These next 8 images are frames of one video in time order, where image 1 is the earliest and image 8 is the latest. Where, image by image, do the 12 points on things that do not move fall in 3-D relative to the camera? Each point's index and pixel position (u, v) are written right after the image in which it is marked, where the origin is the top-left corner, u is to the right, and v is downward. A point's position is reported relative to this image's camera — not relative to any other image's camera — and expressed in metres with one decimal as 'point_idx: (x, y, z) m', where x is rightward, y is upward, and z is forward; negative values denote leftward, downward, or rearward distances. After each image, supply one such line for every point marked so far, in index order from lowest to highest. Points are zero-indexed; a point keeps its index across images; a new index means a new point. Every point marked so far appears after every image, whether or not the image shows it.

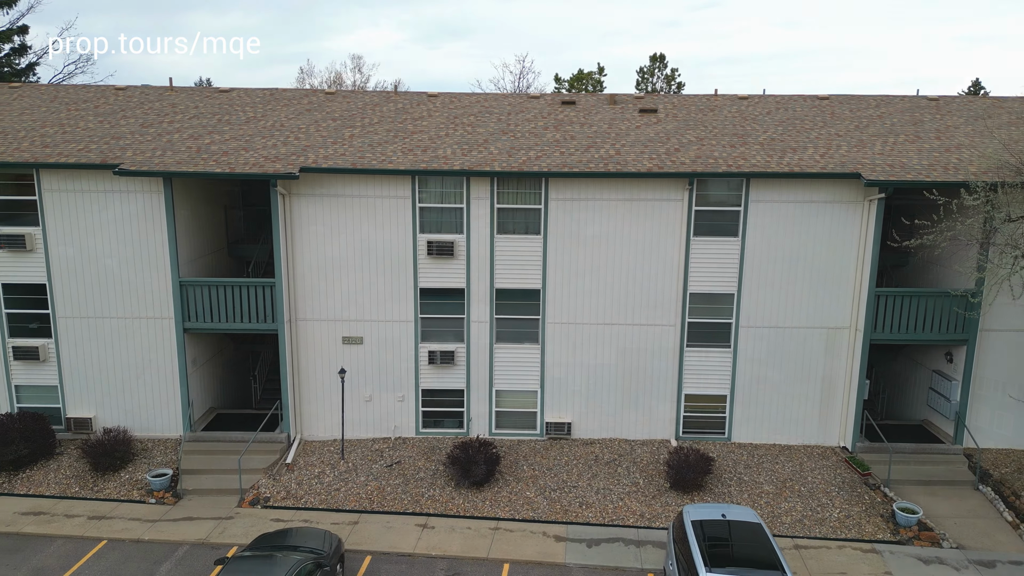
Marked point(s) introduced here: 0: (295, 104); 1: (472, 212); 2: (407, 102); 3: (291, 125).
0: (-7.3, +6.2, +18.4) m
1: (-1.2, +2.2, +15.4) m
2: (-3.6, +6.4, +18.8) m
3: (-6.8, +5.1, +16.9) m
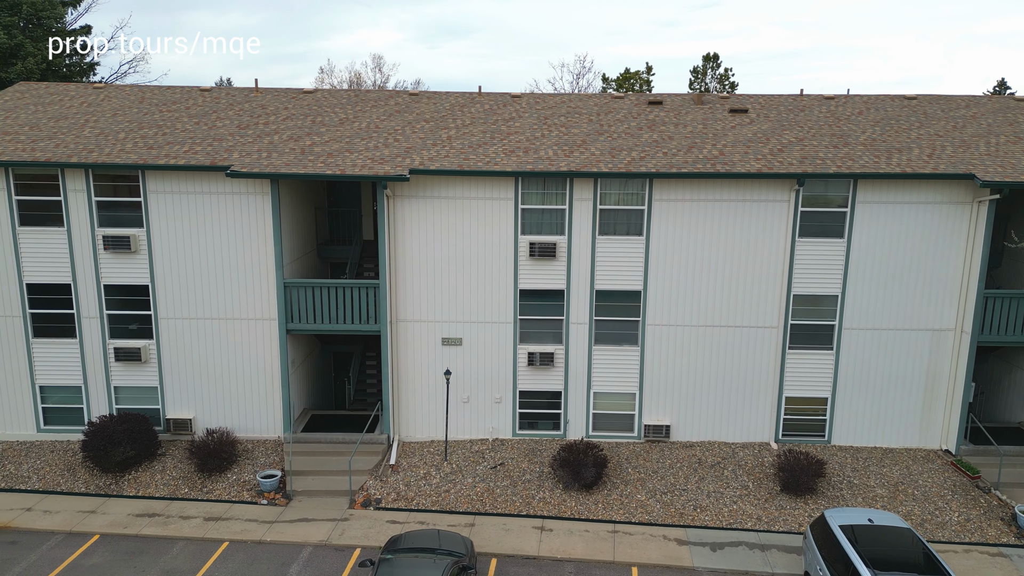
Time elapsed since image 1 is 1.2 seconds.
0: (-4.3, +6.2, +18.4) m
1: (+1.8, +2.1, +15.3) m
2: (-0.6, +6.4, +18.7) m
3: (-3.9, +5.0, +16.9) m
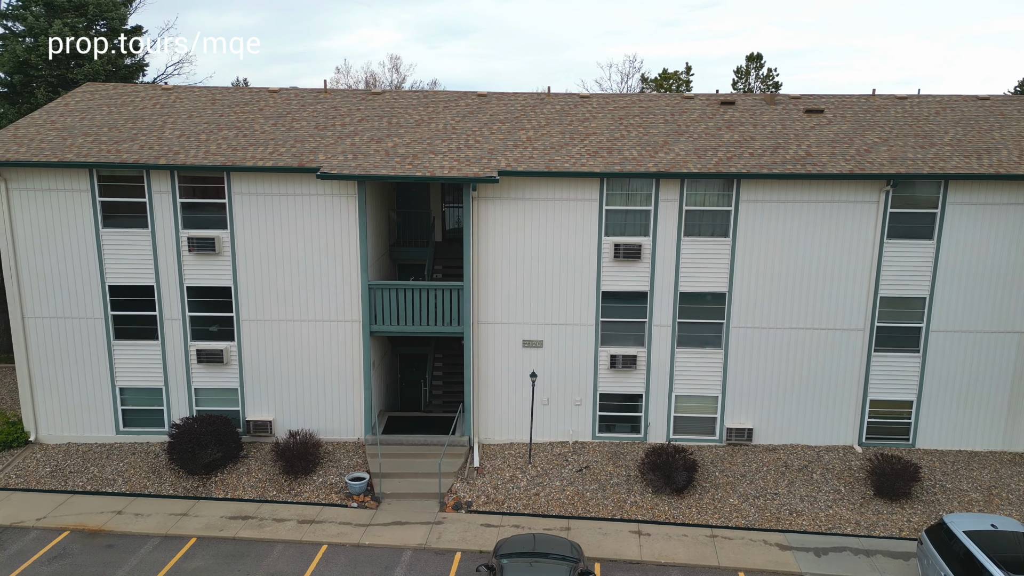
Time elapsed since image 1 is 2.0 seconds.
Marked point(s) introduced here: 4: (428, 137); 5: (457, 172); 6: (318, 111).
0: (-1.9, +6.1, +18.3) m
1: (+4.1, +2.1, +15.2) m
2: (+1.8, +6.3, +18.6) m
3: (-1.5, +5.0, +16.8) m
4: (-2.5, +4.5, +16.2) m
5: (-1.5, +3.1, +14.5) m
6: (-6.2, +5.7, +17.6) m
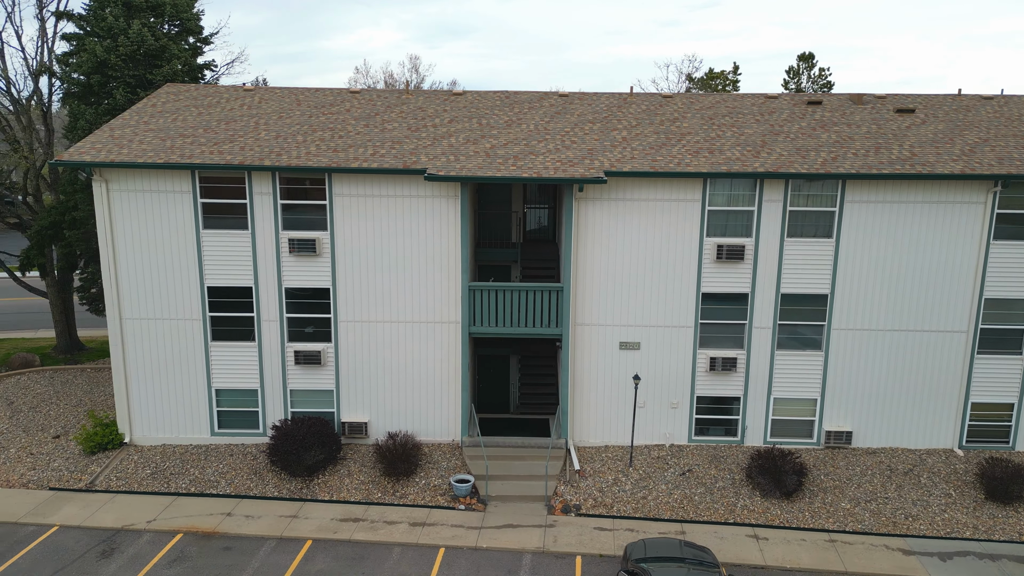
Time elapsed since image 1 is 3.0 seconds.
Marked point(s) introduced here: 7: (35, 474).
0: (+0.9, +6.1, +18.2) m
1: (+7.0, +2.0, +15.1) m
2: (+4.6, +6.3, +18.5) m
3: (+1.3, +4.9, +16.7) m
4: (+0.3, +4.5, +16.2) m
5: (+1.3, +3.1, +14.4) m
6: (-3.4, +5.7, +17.5) m
7: (-13.4, -5.2, +15.2) m
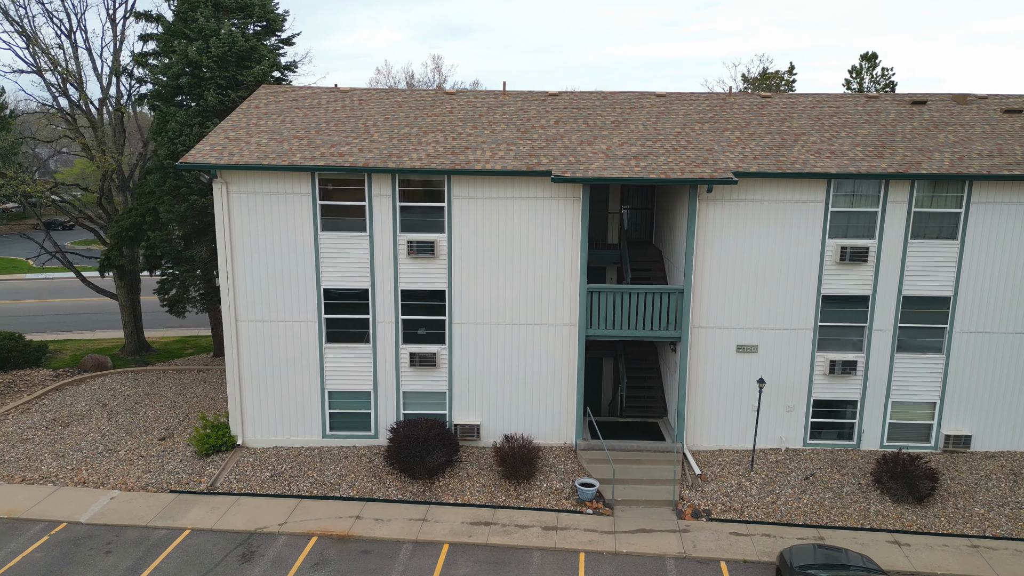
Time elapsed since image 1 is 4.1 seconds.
0: (+4.3, +6.0, +18.1) m
1: (+10.3, +2.0, +14.9) m
2: (+8.0, +6.2, +18.3) m
3: (+4.7, +4.9, +16.6) m
4: (+3.7, +4.4, +16.0) m
5: (+4.7, +3.0, +14.3) m
6: (-0.1, +5.6, +17.4) m
7: (-10.1, -5.3, +15.2) m
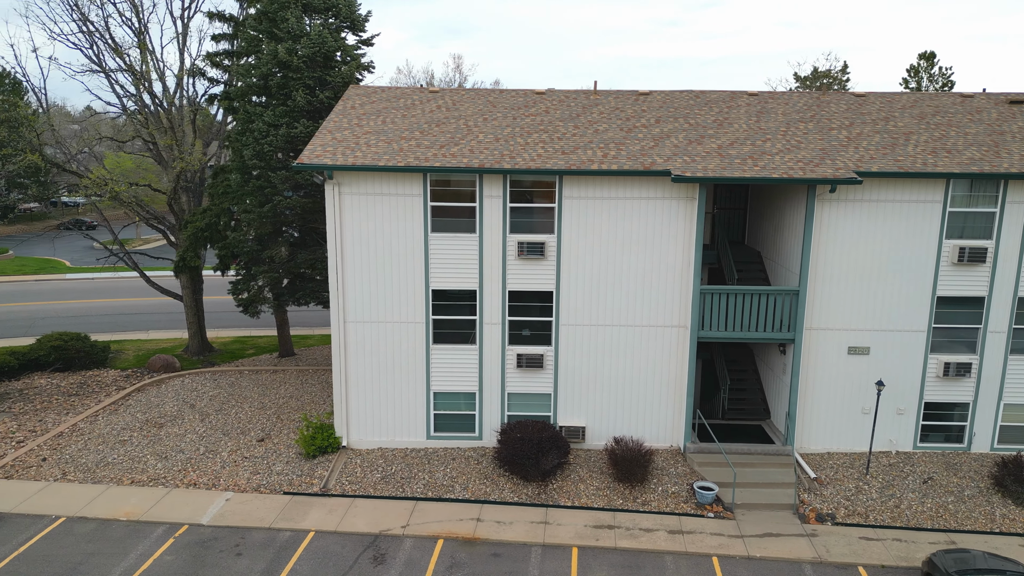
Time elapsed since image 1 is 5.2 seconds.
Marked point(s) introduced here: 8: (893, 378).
0: (+7.4, +6.0, +17.9) m
1: (+13.4, +1.9, +14.7) m
2: (+11.1, +6.2, +18.2) m
3: (+7.8, +4.8, +16.5) m
4: (+6.8, +4.4, +15.9) m
5: (+7.7, +3.0, +14.1) m
6: (+3.0, +5.6, +17.3) m
7: (-7.0, -5.3, +15.1) m
8: (+10.8, -2.6, +15.5) m
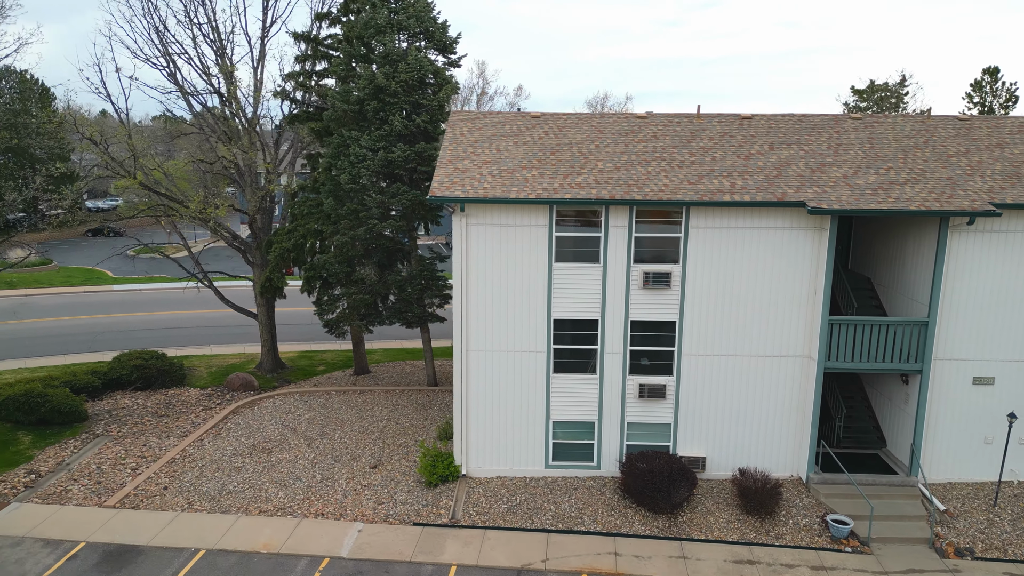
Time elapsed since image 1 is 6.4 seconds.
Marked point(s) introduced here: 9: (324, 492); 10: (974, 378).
0: (+10.9, +5.2, +17.9) m
1: (+16.8, +1.1, +14.6) m
2: (+14.6, +5.4, +18.1) m
3: (+11.3, +4.0, +16.4) m
4: (+10.2, +3.6, +15.8) m
5: (+11.2, +2.1, +14.1) m
6: (+6.5, +4.7, +17.3) m
7: (-3.5, -6.1, +15.2) m
8: (+14.3, -3.4, +15.4) m
9: (-5.5, -5.9, +15.9) m
10: (+13.0, -2.5, +15.4) m
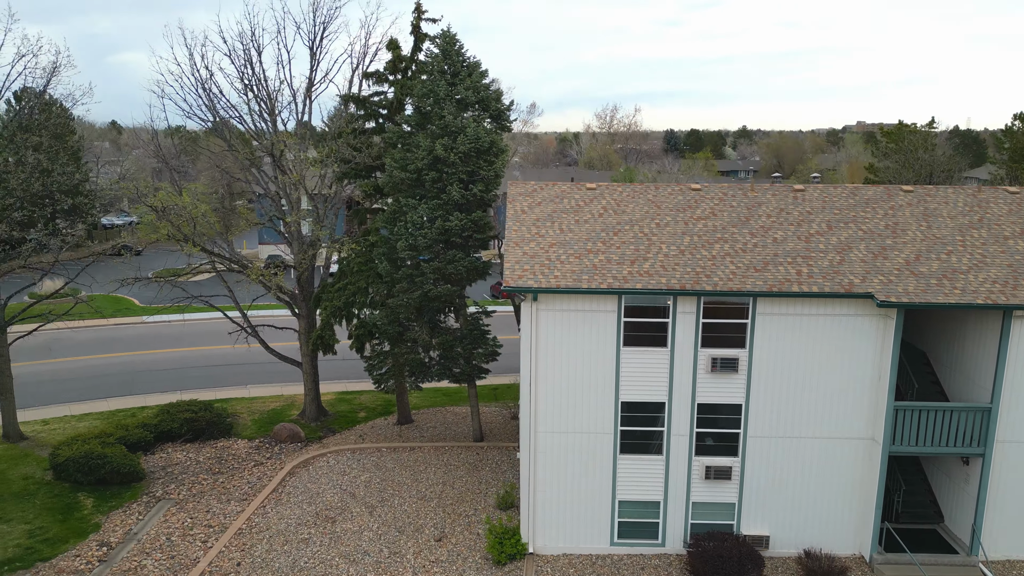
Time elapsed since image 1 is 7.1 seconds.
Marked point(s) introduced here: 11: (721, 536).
0: (+12.9, +2.8, +18.2) m
1: (+18.8, -1.3, +14.9) m
2: (+16.6, +2.9, +18.4) m
3: (+13.2, +1.6, +16.7) m
4: (+12.2, +1.2, +16.2) m
5: (+13.2, -0.3, +14.4) m
6: (+8.5, +2.3, +17.6) m
7: (-1.5, -8.5, +15.5) m
8: (+16.3, -5.8, +15.7) m
9: (-3.5, -8.3, +16.2) m
10: (+15.0, -4.9, +15.6) m
11: (+5.9, -7.1, +15.6) m
